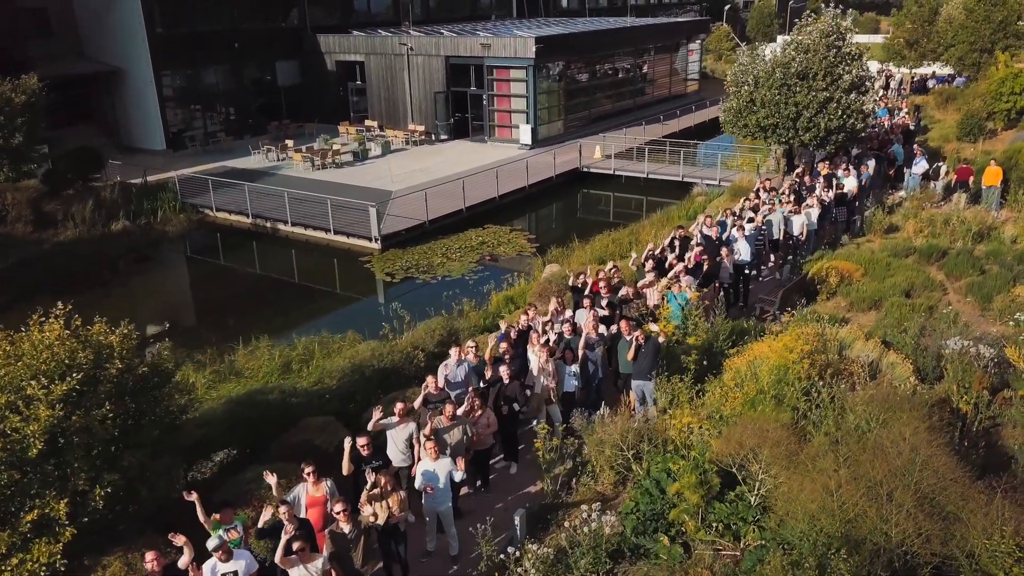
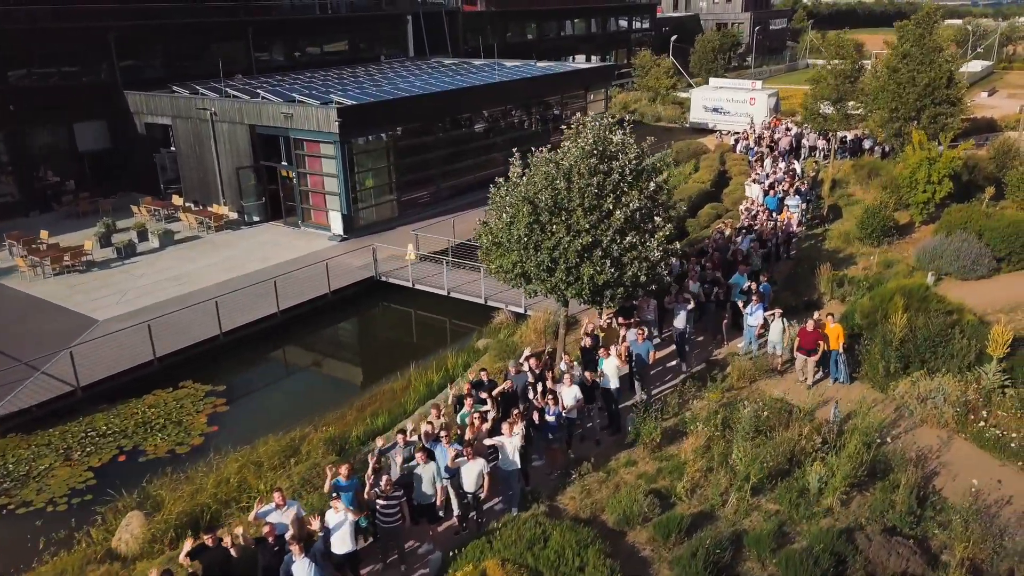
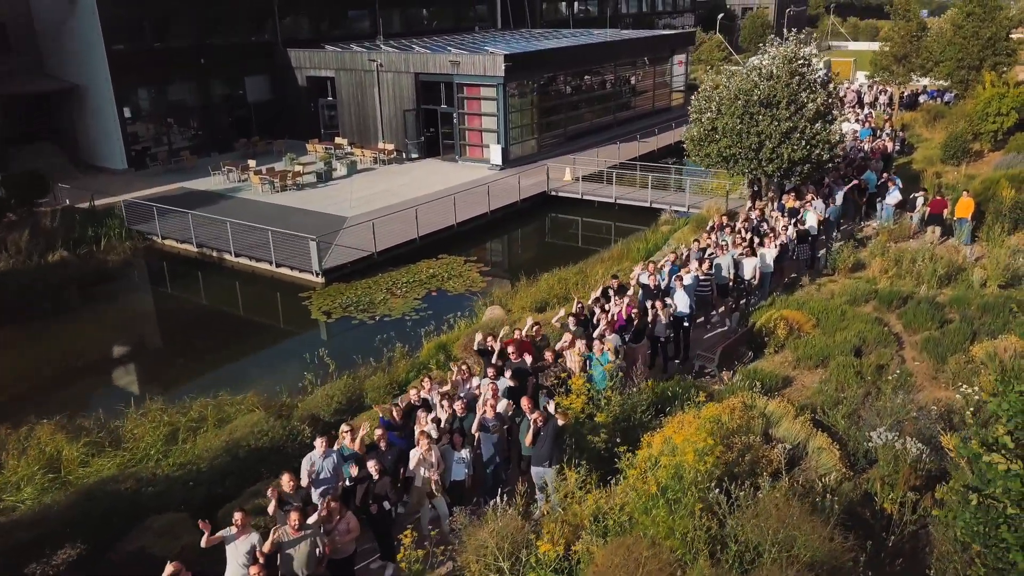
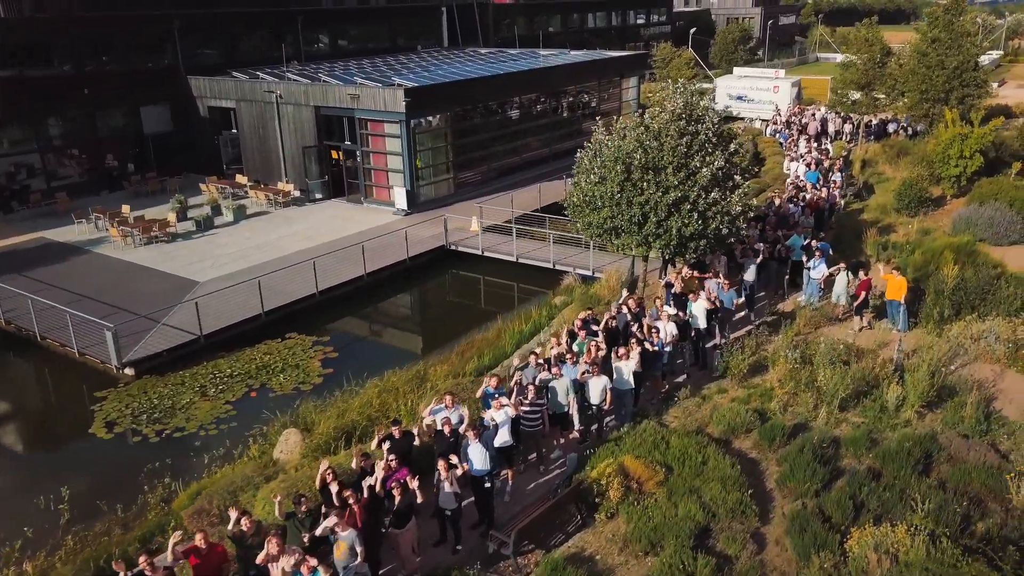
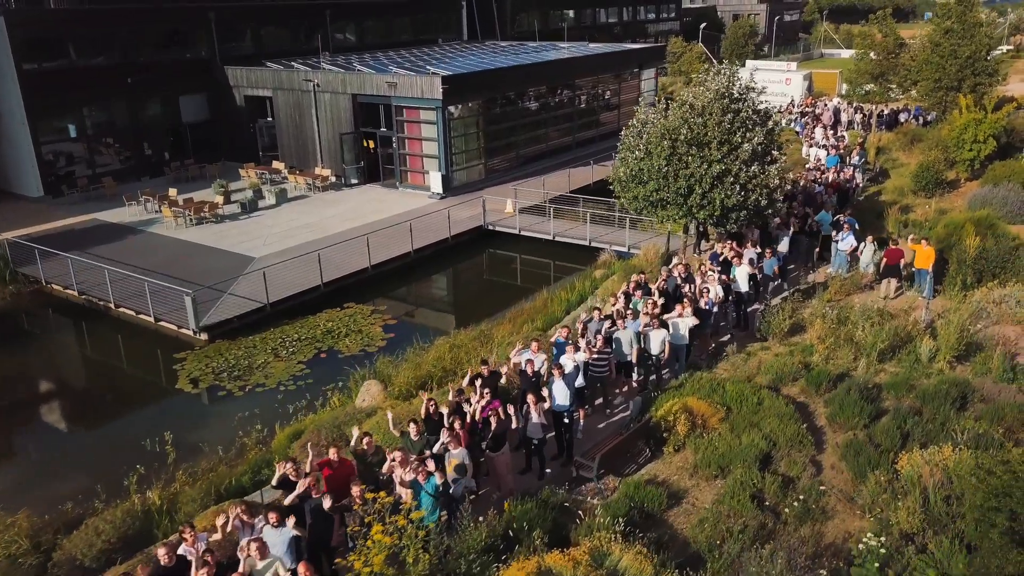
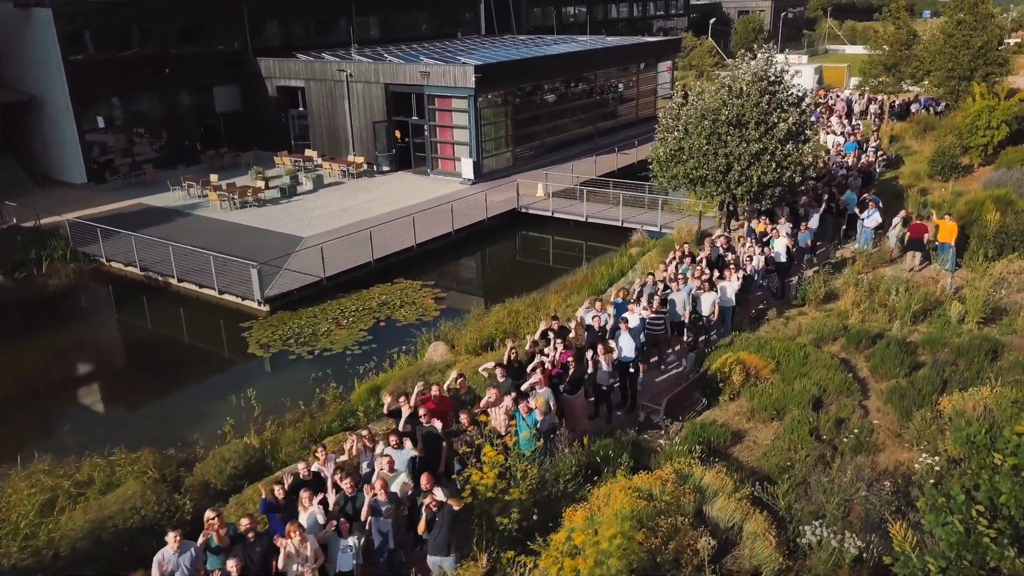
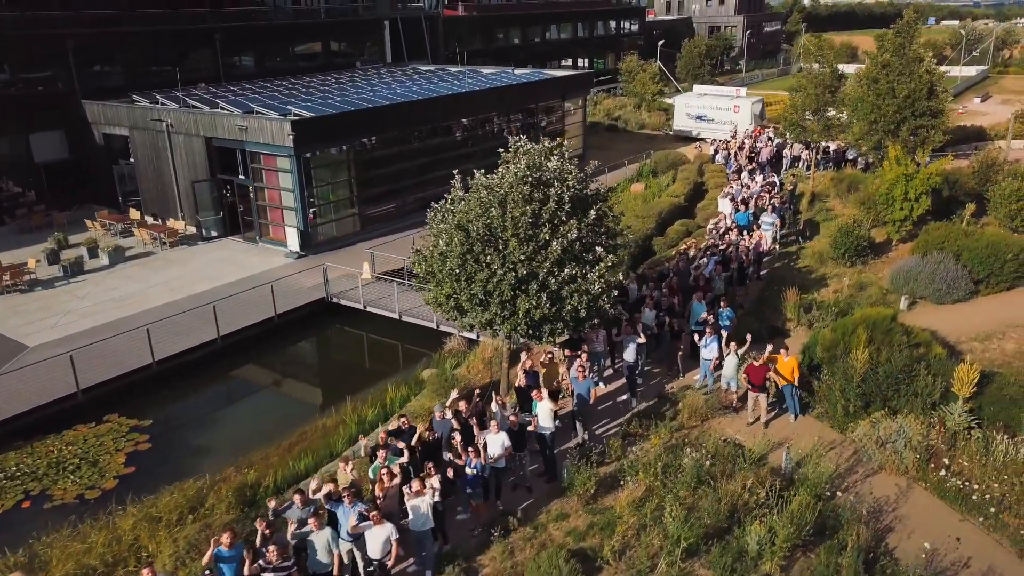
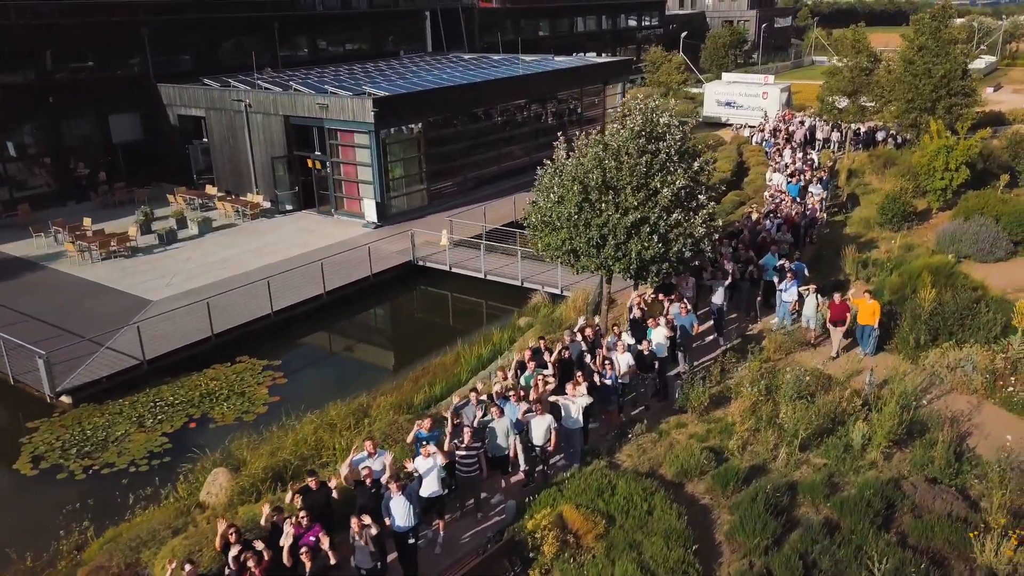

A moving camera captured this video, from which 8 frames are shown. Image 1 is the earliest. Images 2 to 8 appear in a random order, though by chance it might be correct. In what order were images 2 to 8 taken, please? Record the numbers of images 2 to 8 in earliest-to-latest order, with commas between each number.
3, 6, 5, 4, 8, 2, 7
